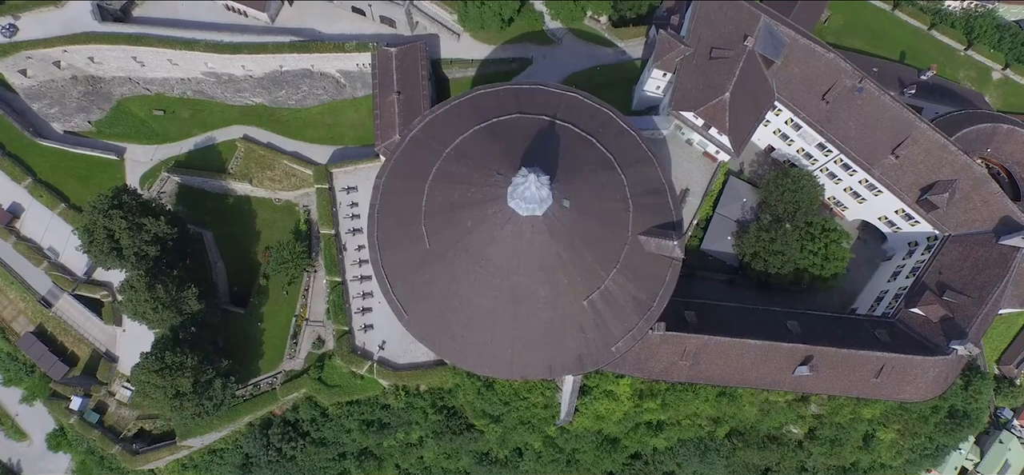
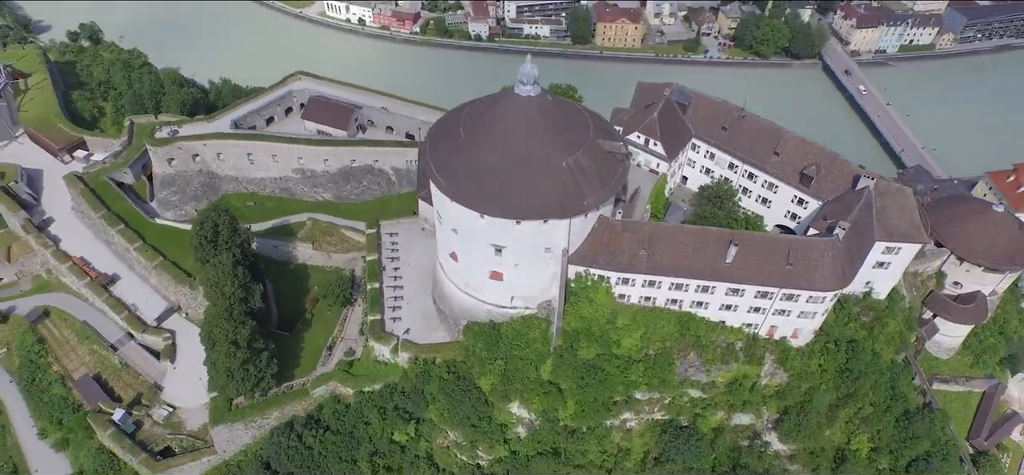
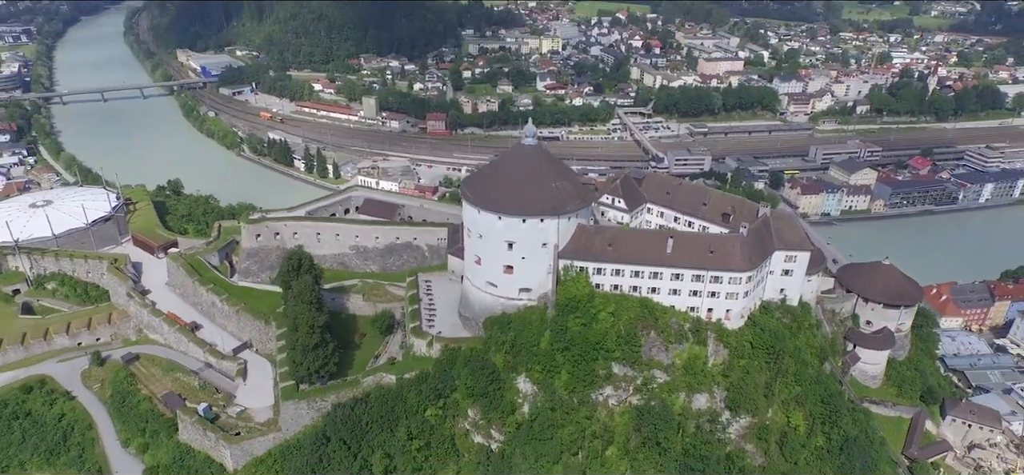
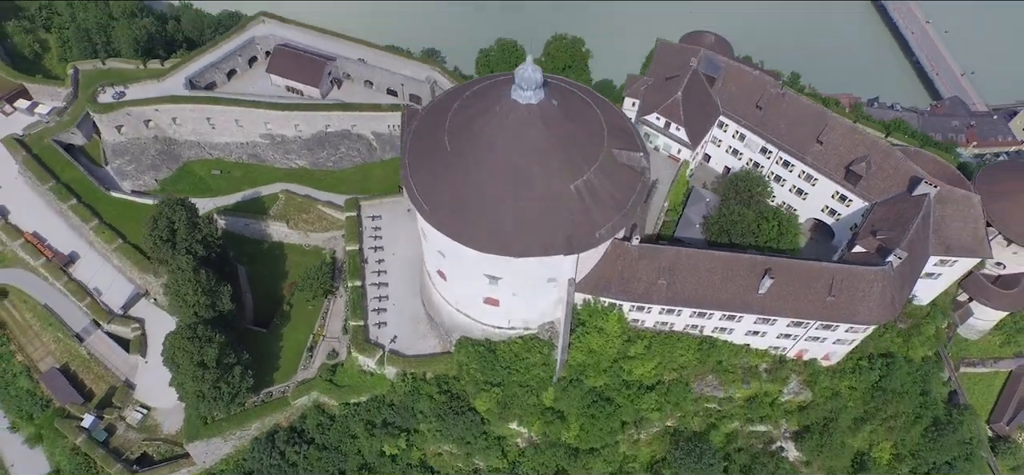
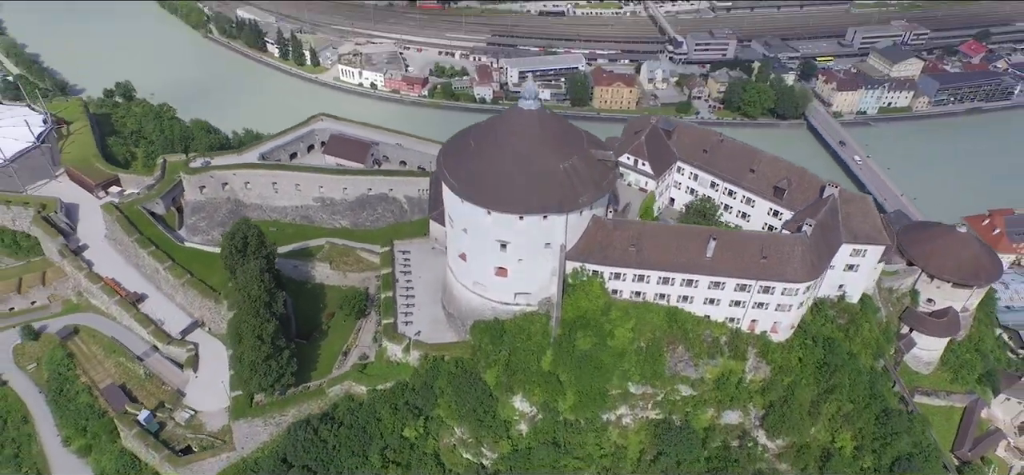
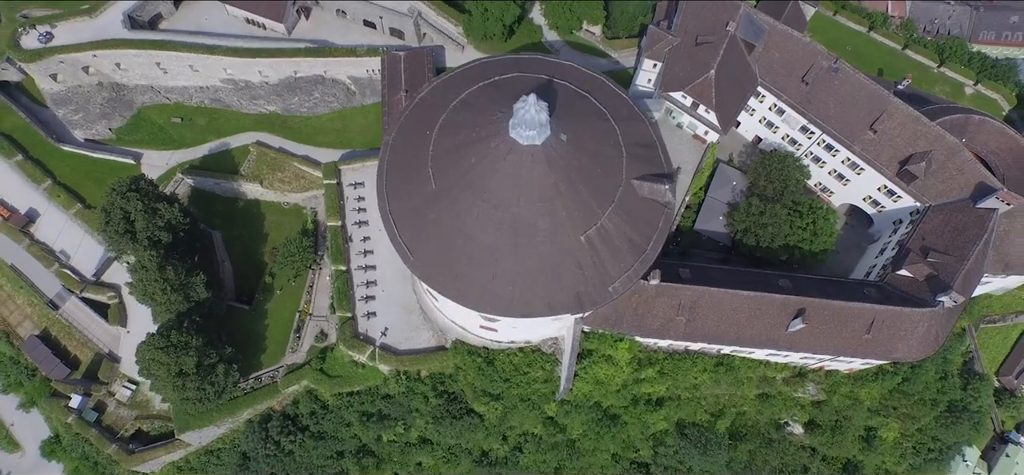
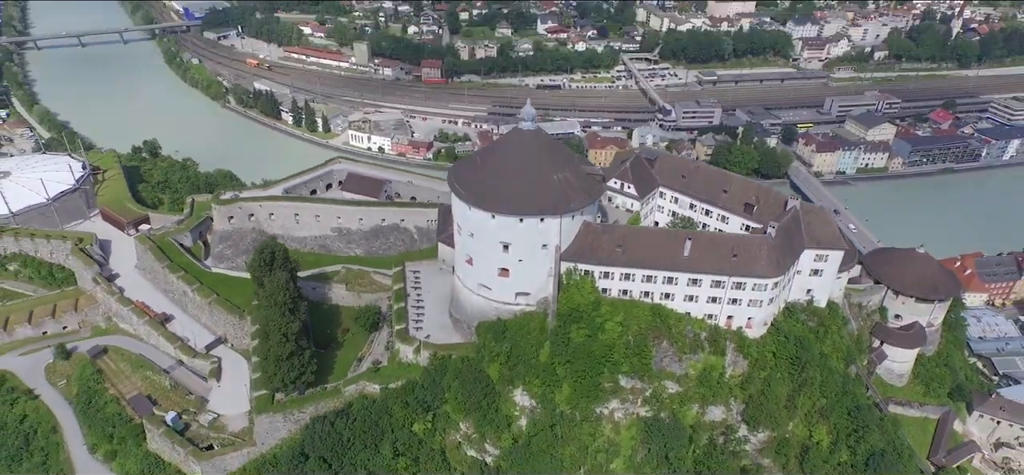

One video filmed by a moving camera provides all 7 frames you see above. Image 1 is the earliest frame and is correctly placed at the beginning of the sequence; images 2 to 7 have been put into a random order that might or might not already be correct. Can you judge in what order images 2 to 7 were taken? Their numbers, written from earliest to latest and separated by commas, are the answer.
6, 4, 2, 5, 7, 3
